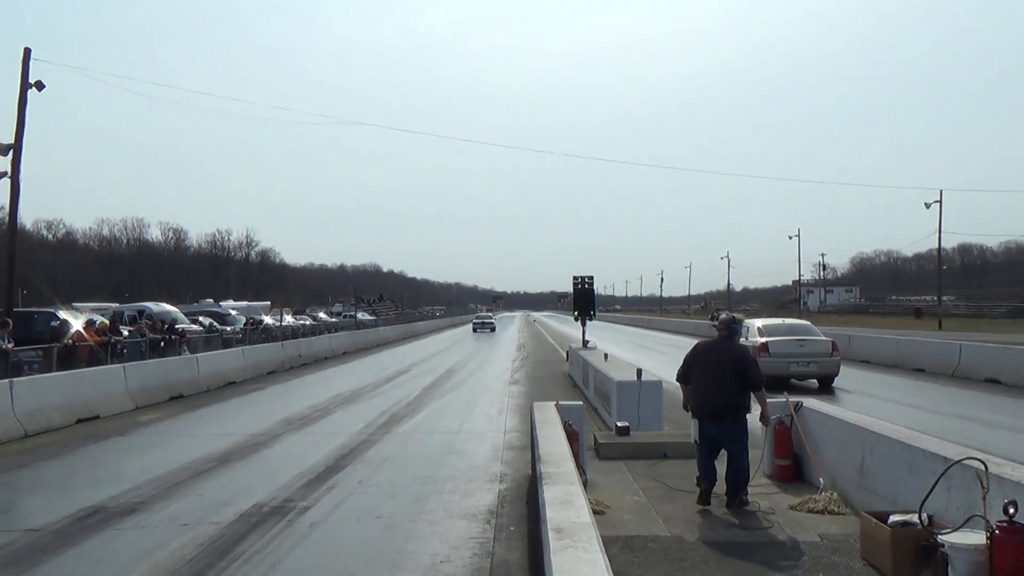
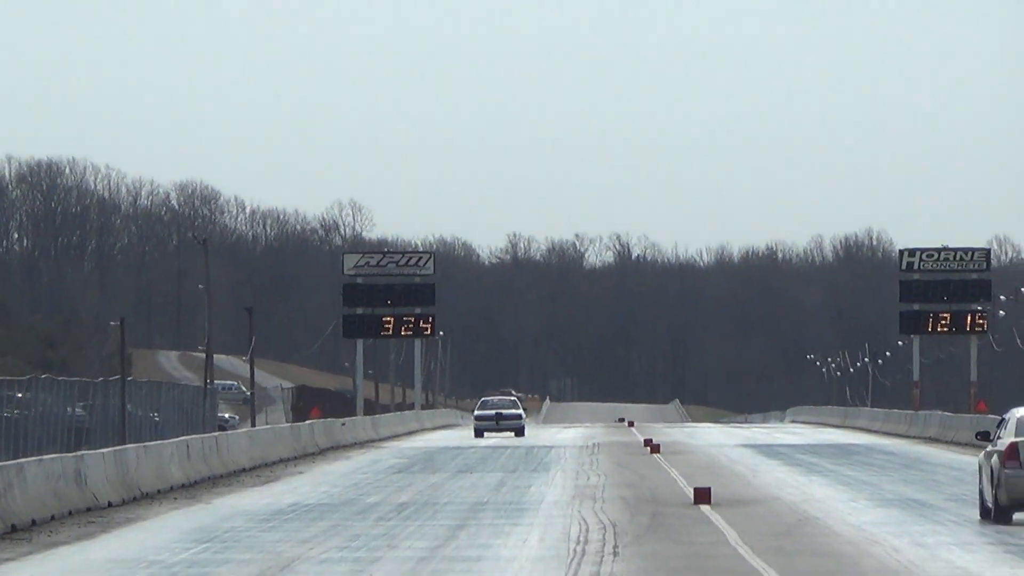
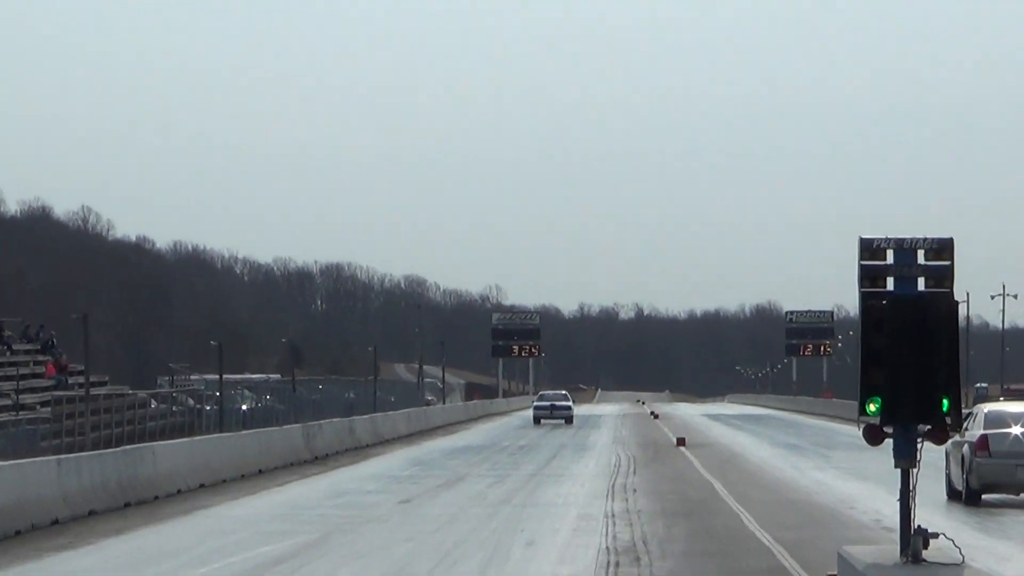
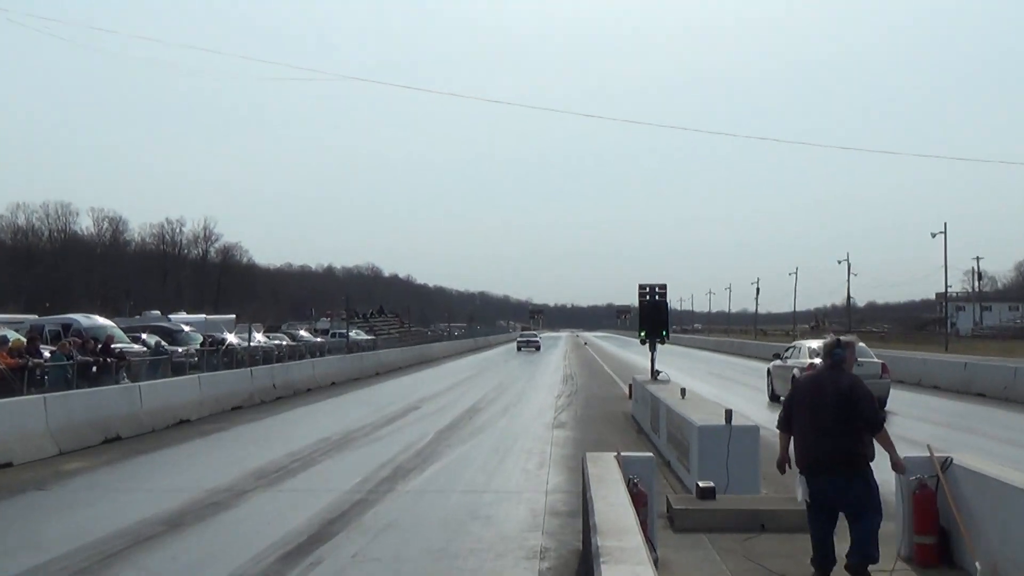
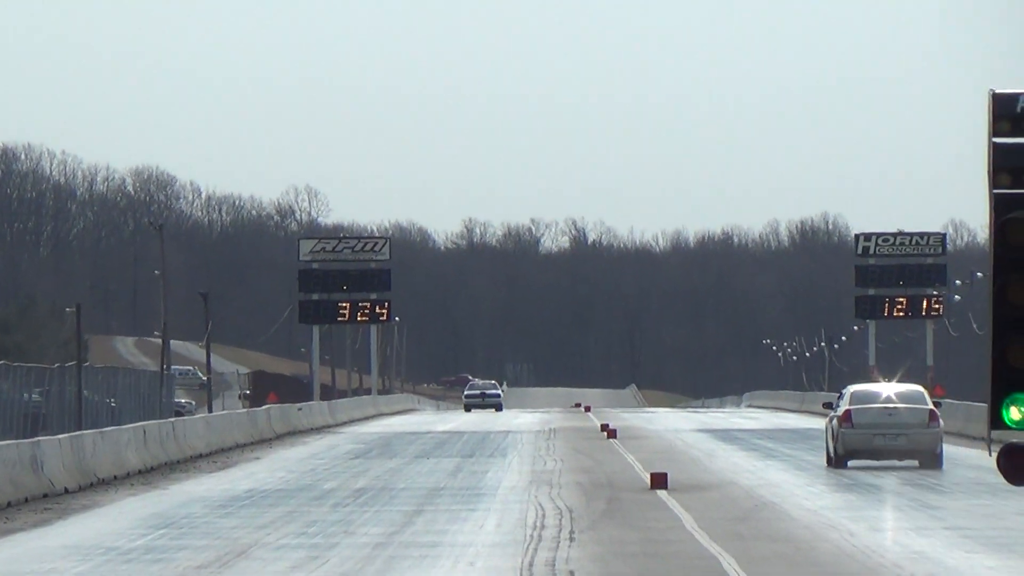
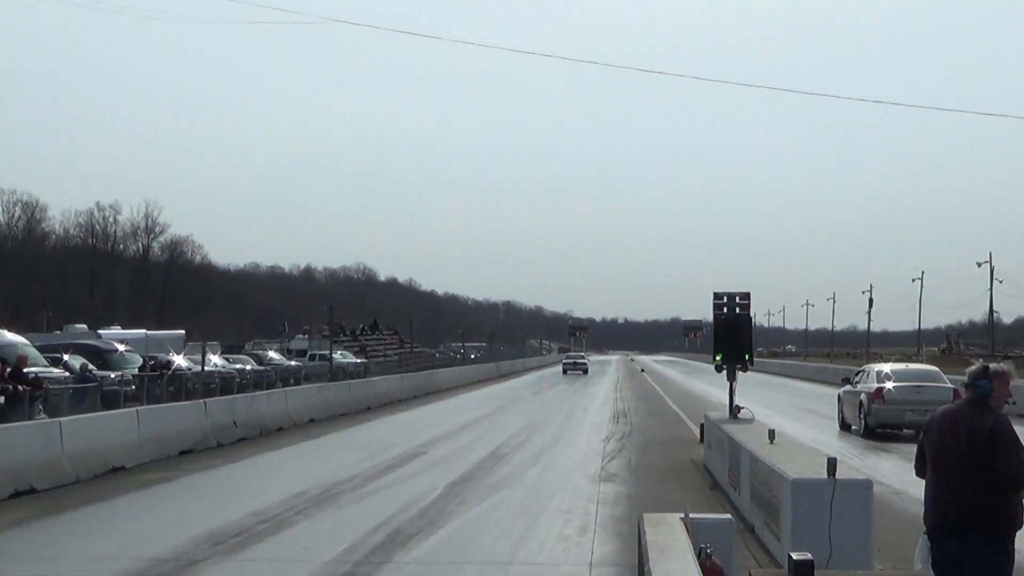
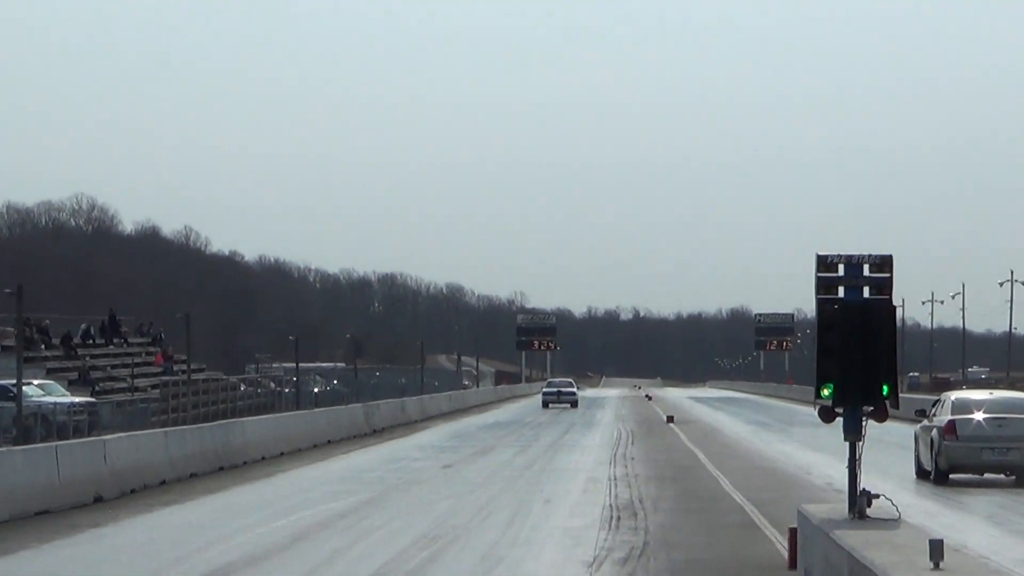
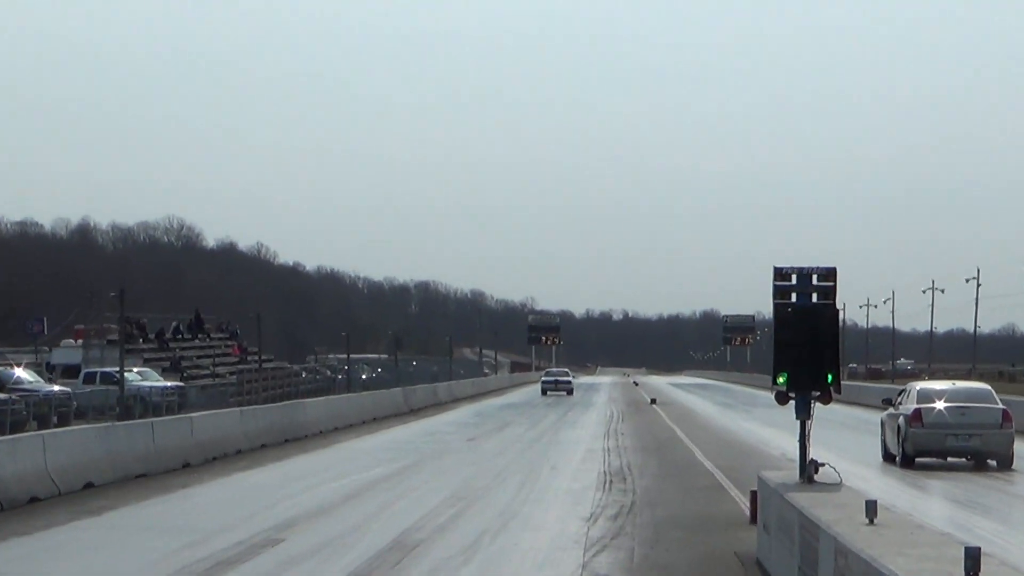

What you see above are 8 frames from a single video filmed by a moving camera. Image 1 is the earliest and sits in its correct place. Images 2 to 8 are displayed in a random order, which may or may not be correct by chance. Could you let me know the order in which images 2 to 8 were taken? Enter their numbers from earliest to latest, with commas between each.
4, 6, 8, 7, 3, 2, 5
